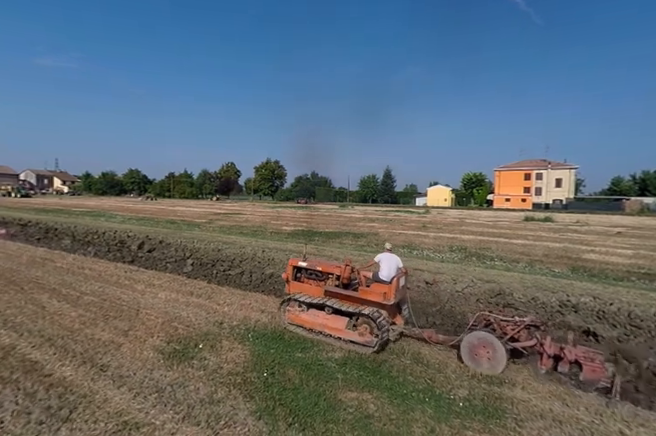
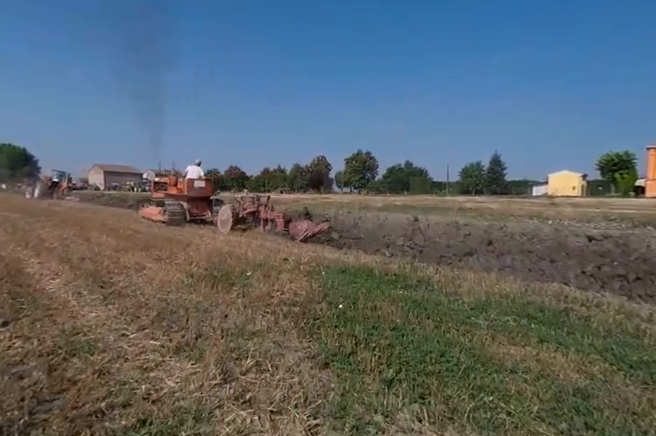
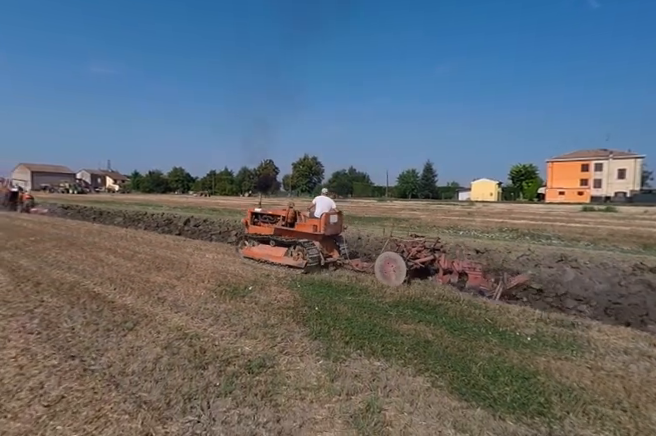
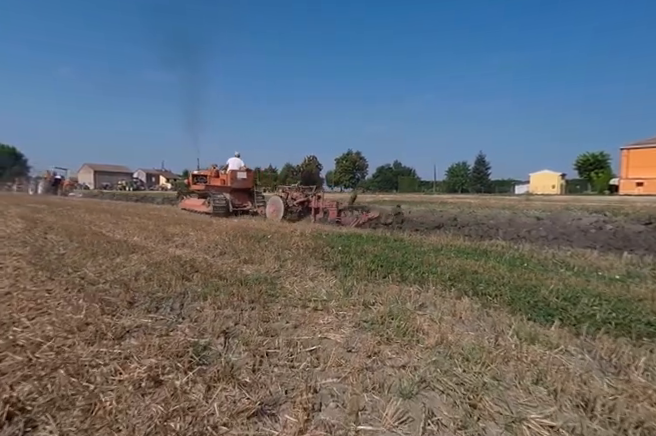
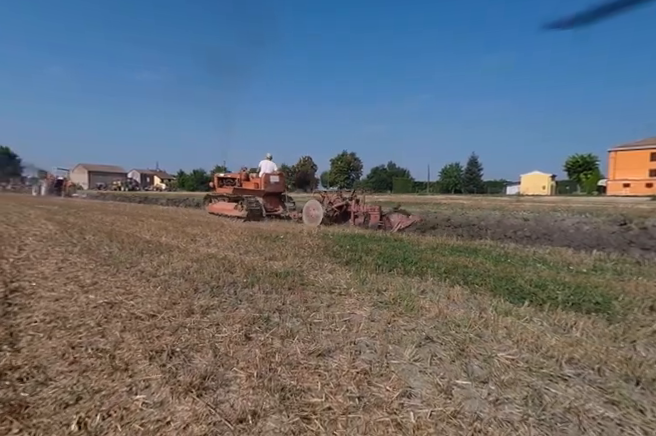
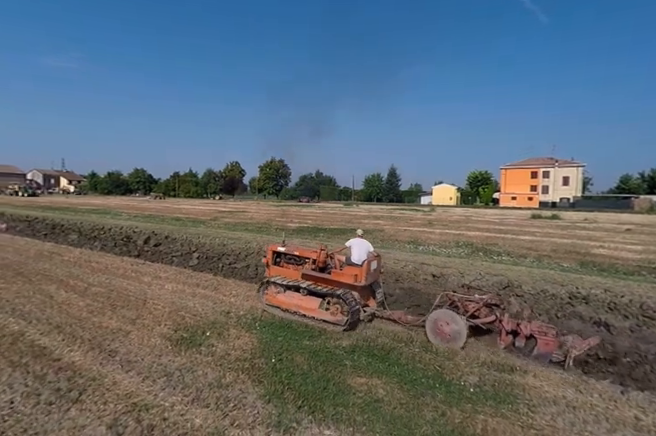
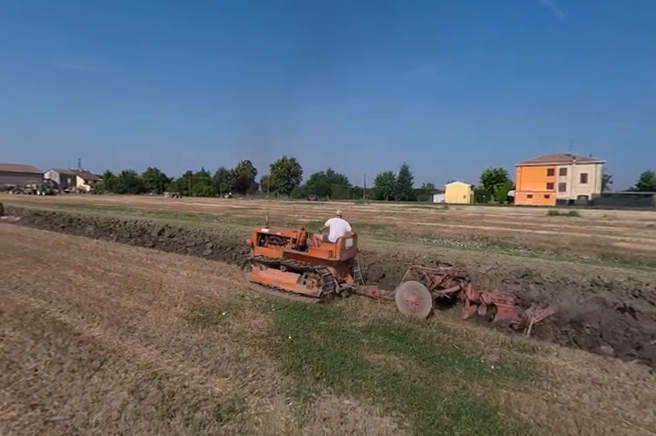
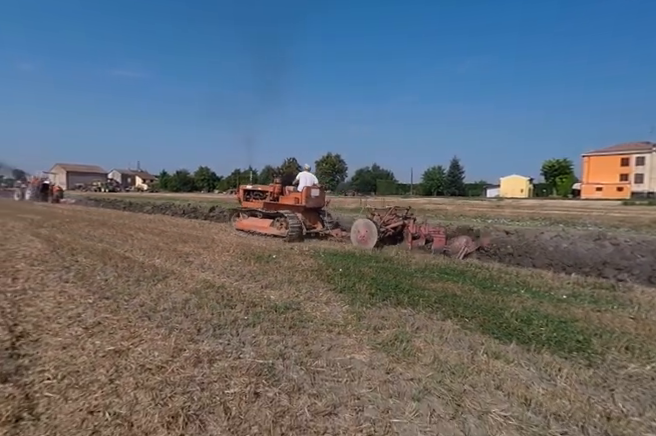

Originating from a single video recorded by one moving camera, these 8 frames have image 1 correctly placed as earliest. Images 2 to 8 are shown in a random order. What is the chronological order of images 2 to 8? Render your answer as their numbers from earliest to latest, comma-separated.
6, 7, 3, 8, 5, 4, 2
